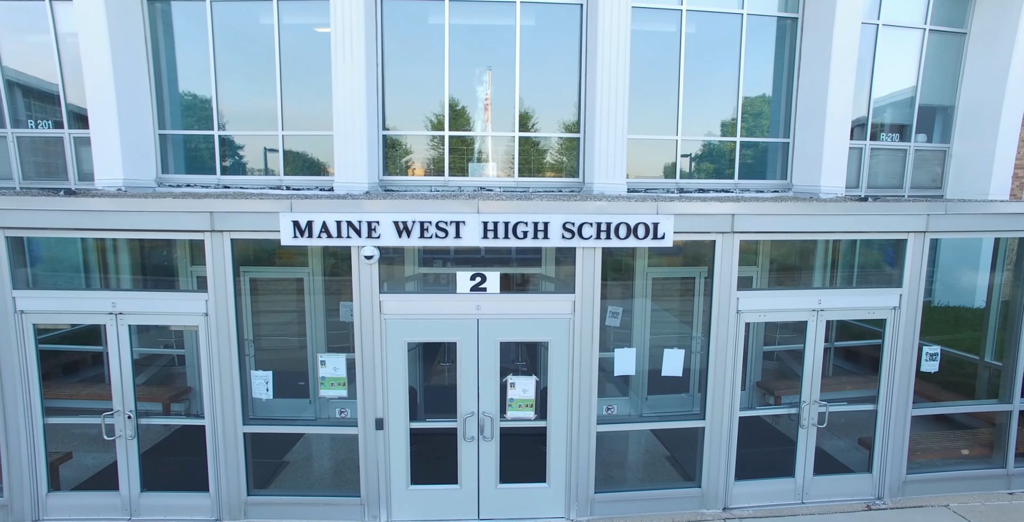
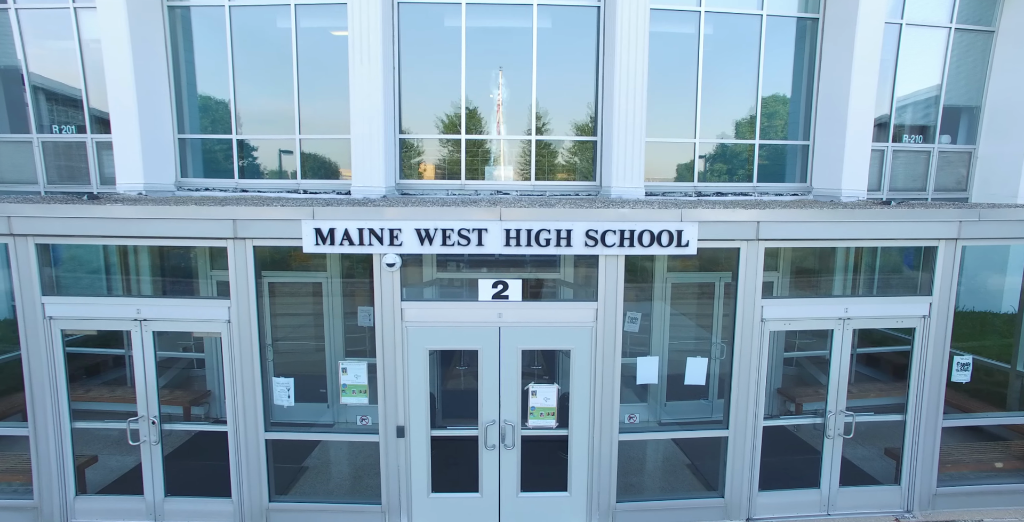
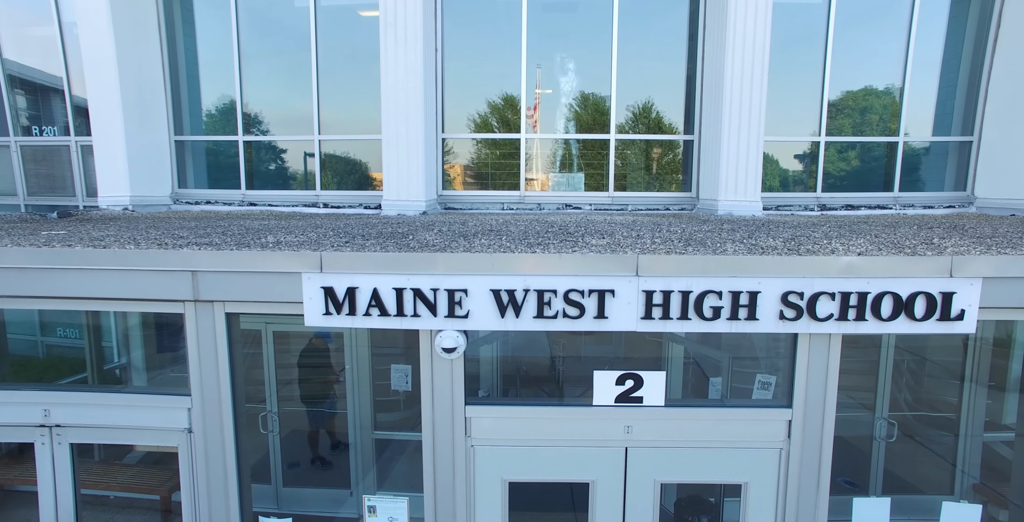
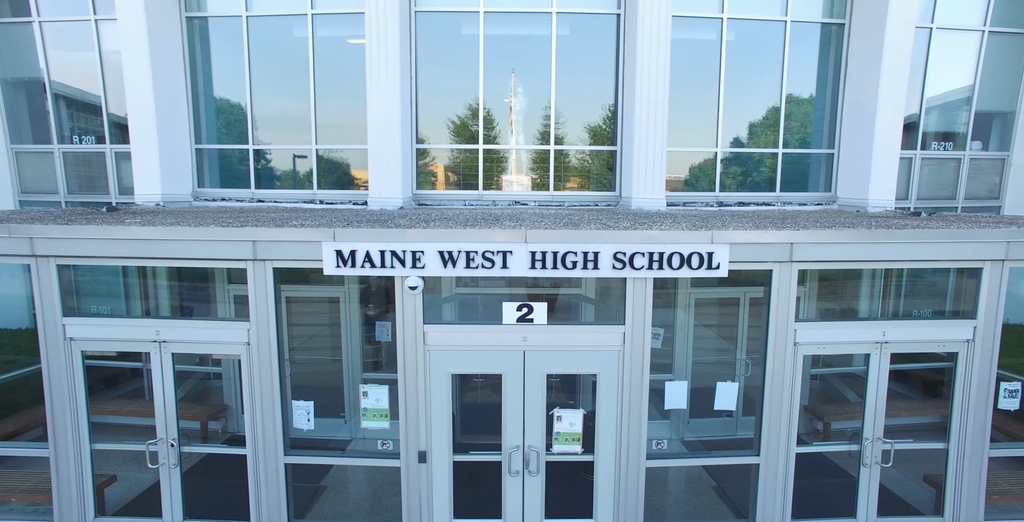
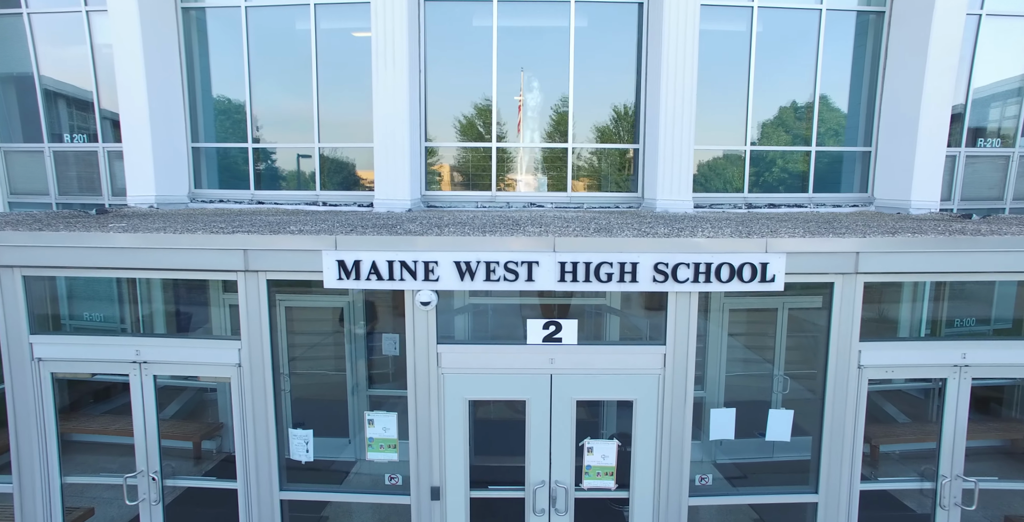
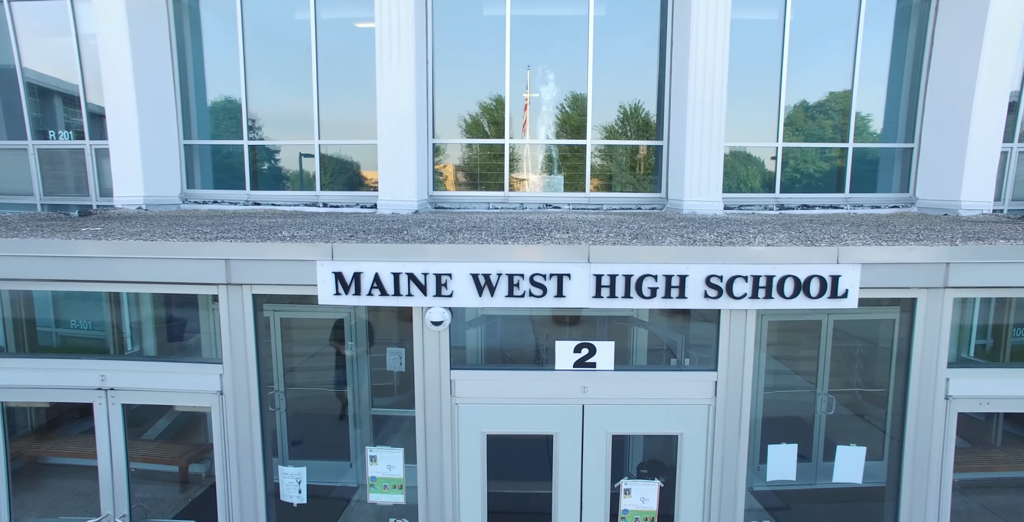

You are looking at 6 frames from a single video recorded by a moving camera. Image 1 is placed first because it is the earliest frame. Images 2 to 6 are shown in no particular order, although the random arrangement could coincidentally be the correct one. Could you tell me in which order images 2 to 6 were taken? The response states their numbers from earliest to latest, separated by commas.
2, 4, 5, 6, 3
